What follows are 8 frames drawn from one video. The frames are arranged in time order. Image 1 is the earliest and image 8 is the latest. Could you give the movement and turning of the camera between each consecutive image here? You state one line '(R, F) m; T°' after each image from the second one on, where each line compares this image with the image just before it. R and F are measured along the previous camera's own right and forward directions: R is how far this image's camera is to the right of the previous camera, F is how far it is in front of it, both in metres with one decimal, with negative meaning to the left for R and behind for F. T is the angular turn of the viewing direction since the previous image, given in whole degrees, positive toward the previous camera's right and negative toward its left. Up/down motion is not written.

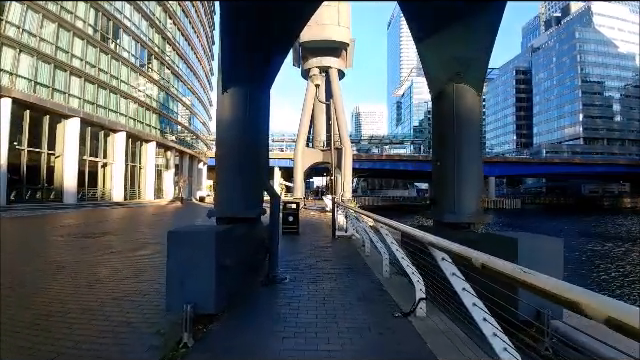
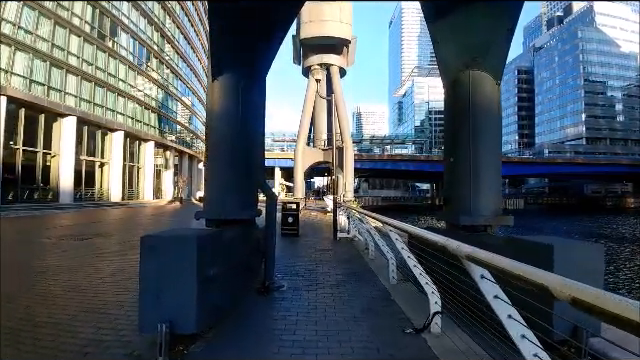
(0.0, +0.5) m; 0°
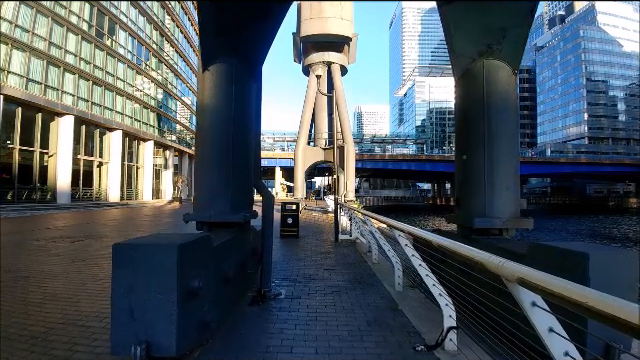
(0.0, +0.4) m; 0°
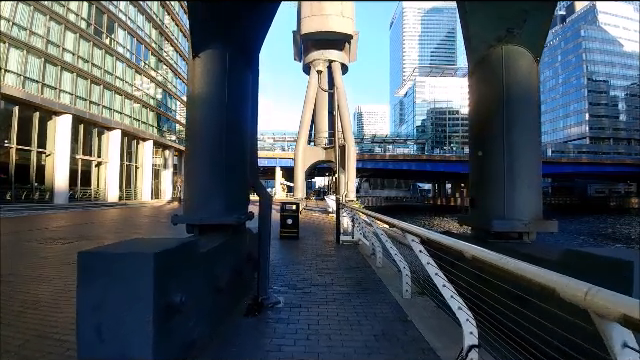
(0.0, +0.4) m; 0°
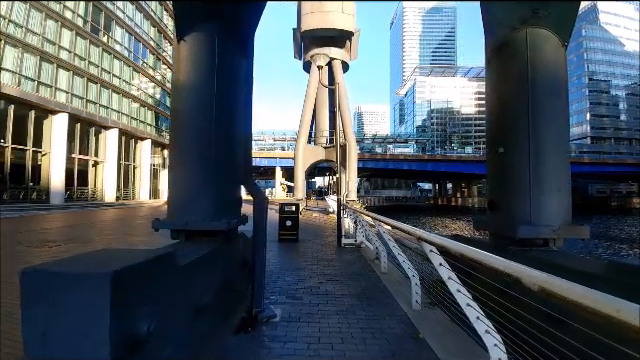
(0.0, +0.5) m; 0°
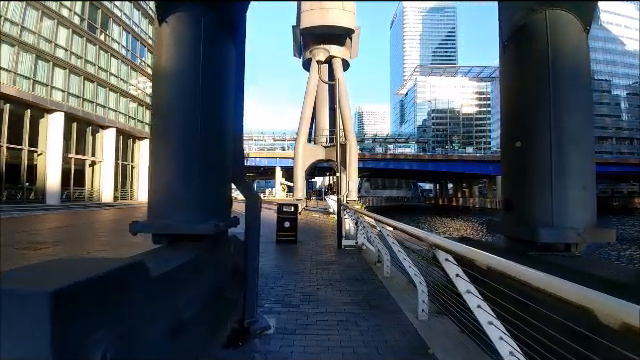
(0.0, +0.4) m; 0°
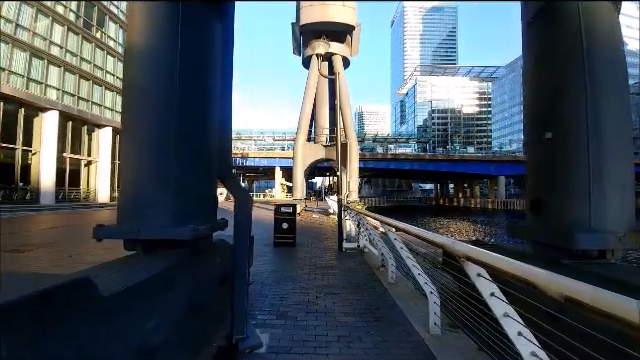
(0.0, +0.5) m; 0°
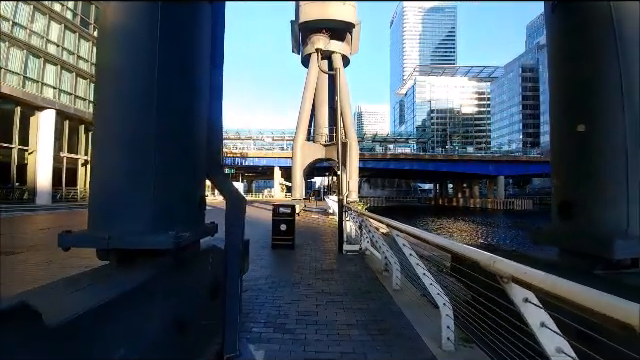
(0.0, +0.3) m; 0°
